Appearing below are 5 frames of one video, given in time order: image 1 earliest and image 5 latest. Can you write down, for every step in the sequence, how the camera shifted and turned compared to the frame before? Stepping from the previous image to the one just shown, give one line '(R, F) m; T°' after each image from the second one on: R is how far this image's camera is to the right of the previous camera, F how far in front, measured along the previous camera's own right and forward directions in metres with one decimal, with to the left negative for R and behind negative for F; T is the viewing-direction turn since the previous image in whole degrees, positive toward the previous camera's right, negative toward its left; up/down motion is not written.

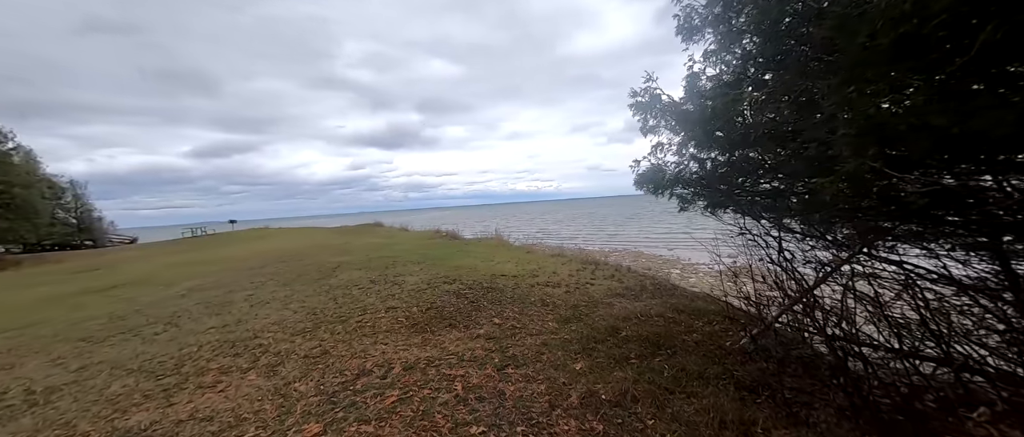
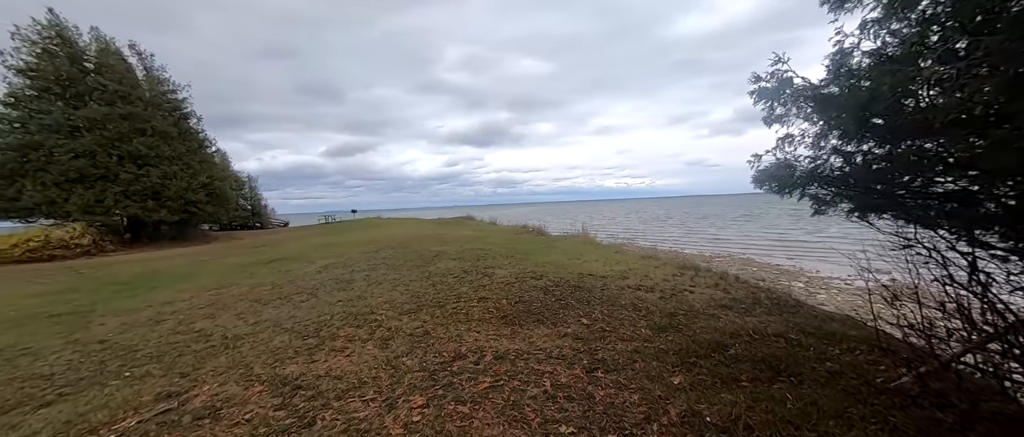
(0.0, 0.0) m; -14°
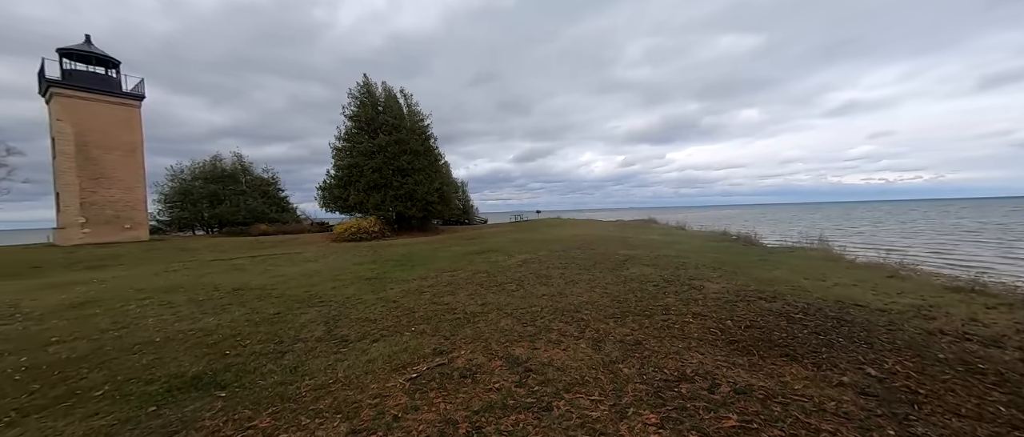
(-0.2, 0.0) m; -30°
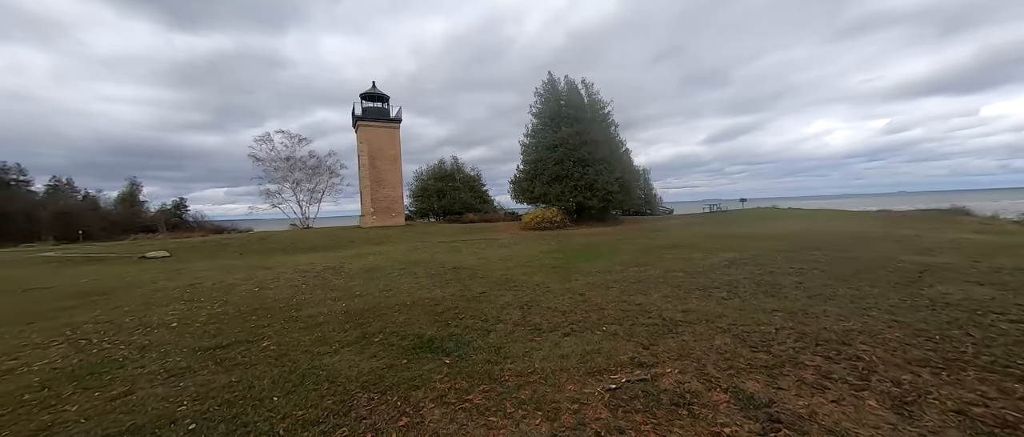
(-0.2, +0.3) m; -28°
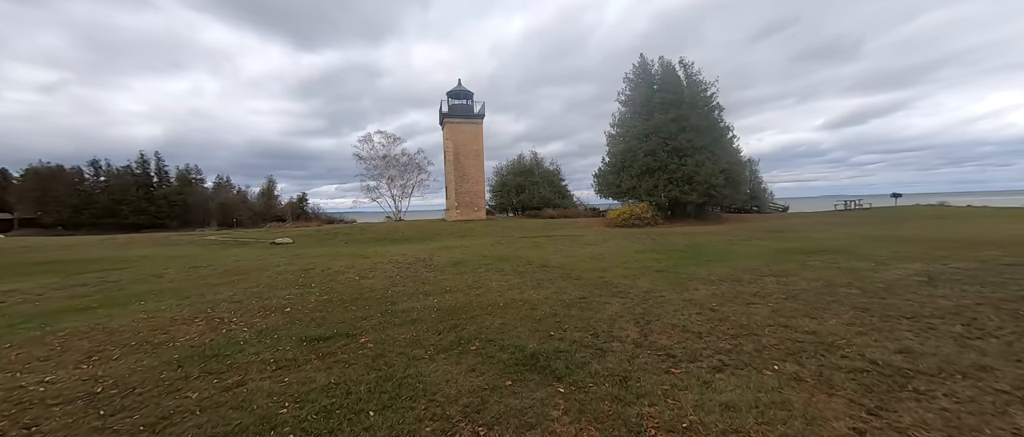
(-0.5, +0.8) m; -12°
